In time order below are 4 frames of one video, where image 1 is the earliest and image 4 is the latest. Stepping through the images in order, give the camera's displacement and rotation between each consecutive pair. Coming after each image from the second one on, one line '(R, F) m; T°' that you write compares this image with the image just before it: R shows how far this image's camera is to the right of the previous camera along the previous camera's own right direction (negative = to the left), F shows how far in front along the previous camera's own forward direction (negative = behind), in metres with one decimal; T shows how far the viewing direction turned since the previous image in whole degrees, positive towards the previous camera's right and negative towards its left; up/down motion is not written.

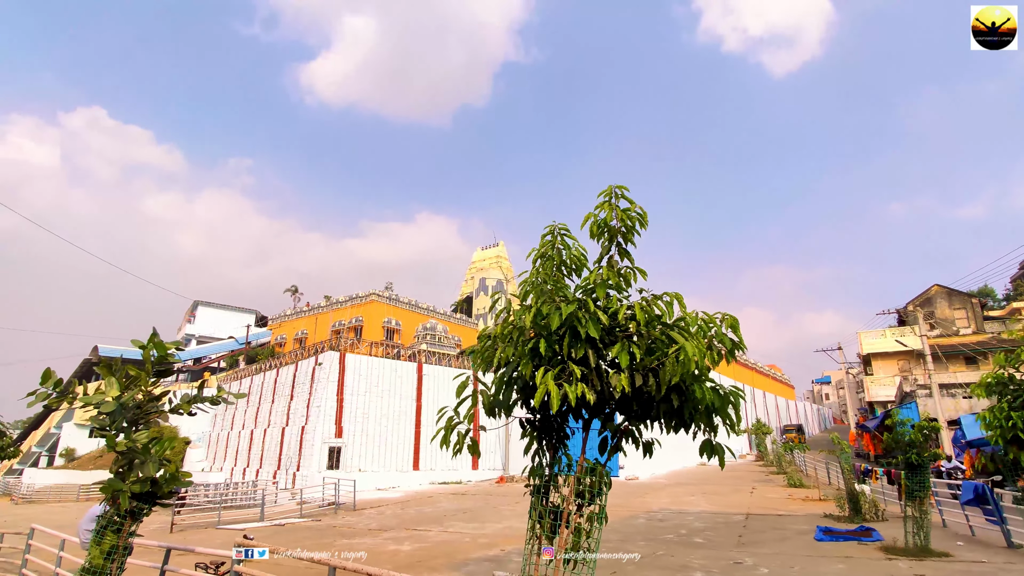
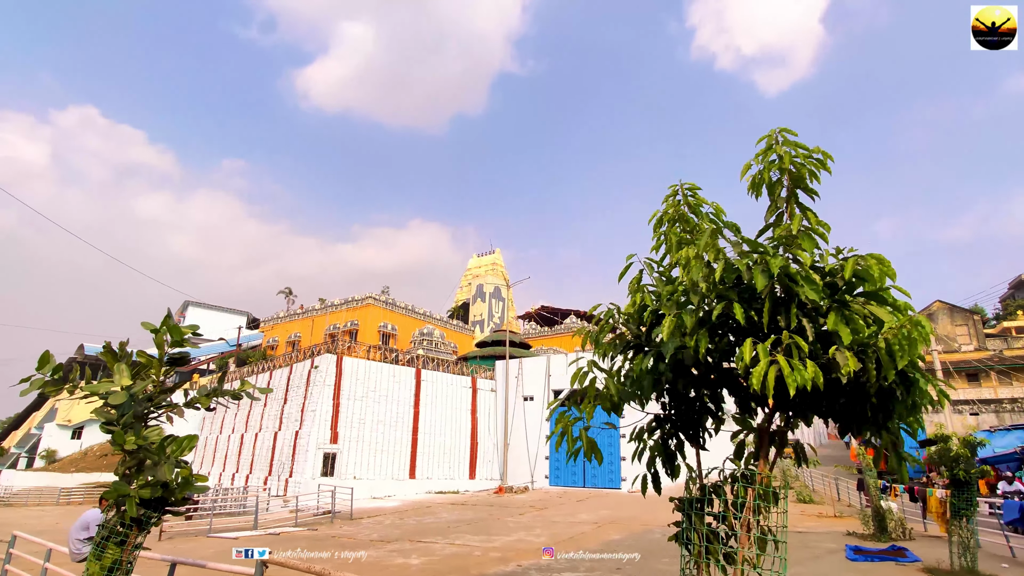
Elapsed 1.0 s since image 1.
(-0.5, +0.4) m; +1°
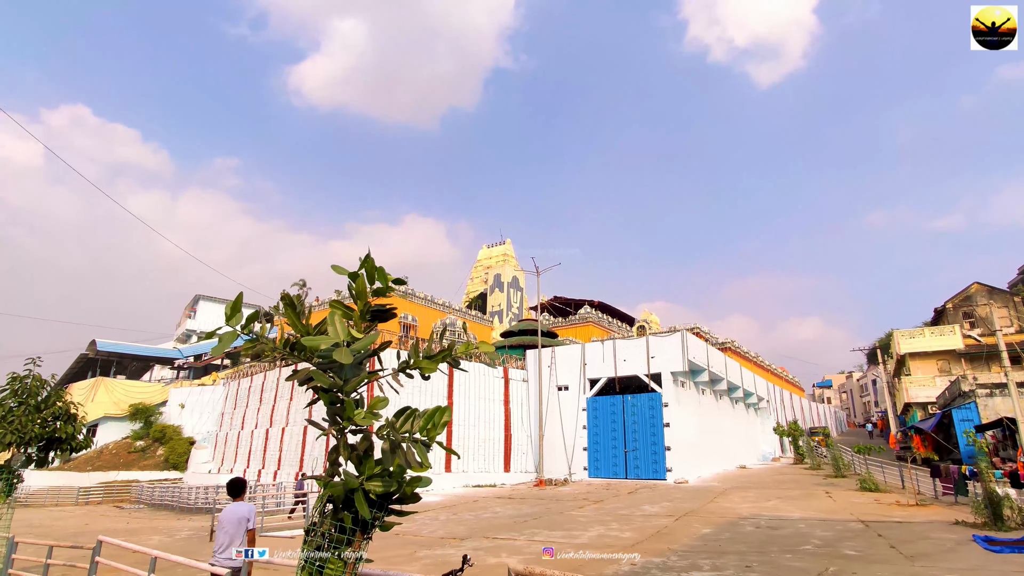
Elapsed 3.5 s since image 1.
(-1.4, +0.8) m; 0°
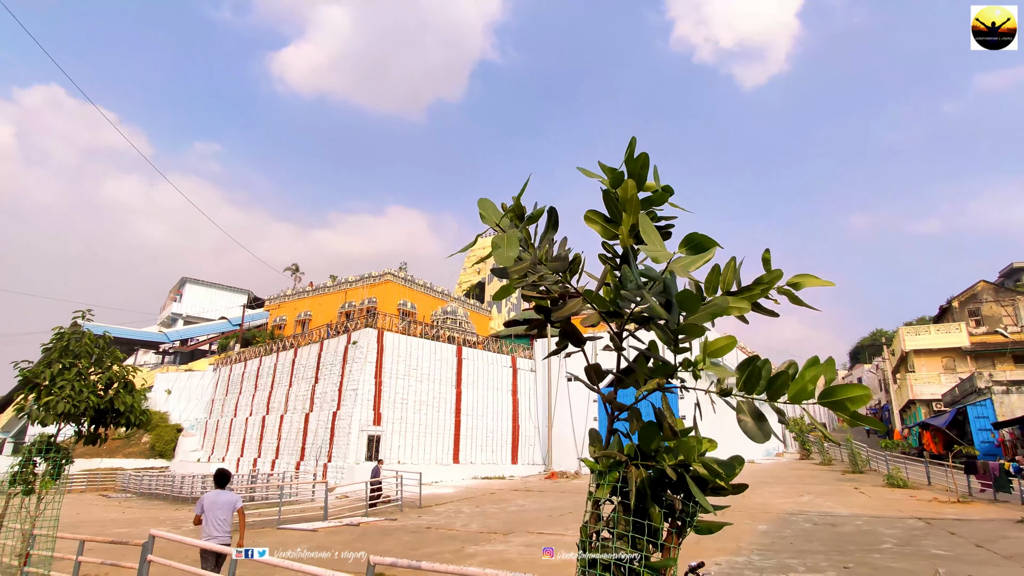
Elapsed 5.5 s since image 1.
(-1.1, +0.7) m; +2°
